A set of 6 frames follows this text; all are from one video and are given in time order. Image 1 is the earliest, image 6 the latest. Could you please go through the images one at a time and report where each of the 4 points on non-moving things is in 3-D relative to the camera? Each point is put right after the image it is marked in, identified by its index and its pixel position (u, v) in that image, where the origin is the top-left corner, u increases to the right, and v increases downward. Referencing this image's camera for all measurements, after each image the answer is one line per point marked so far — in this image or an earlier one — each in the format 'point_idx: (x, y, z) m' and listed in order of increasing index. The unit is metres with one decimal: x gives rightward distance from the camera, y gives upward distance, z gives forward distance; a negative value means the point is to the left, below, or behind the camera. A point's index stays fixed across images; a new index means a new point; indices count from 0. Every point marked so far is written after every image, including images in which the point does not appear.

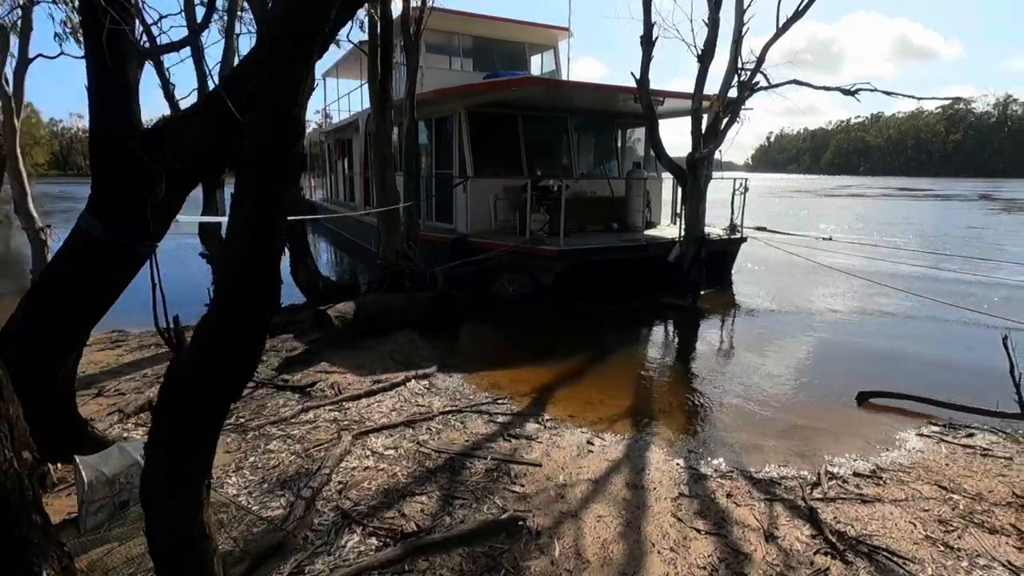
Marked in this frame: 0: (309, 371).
0: (-2.1, -0.9, +5.5) m
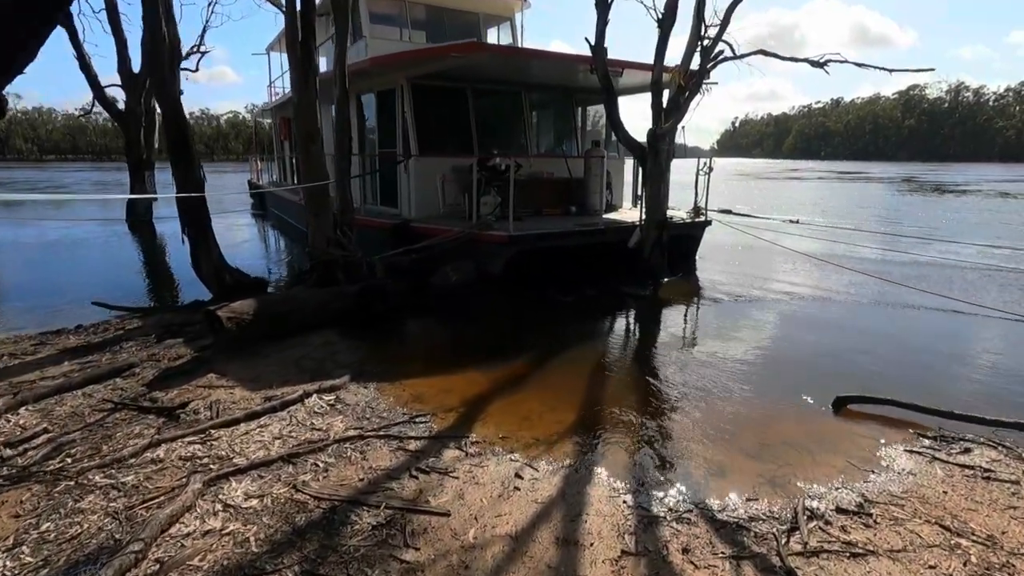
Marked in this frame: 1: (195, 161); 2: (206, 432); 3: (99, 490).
0: (-2.8, -0.8, +4.5) m
1: (-3.9, +1.5, +6.4) m
2: (-2.1, -1.0, +3.7) m
3: (-2.3, -1.1, +2.9) m
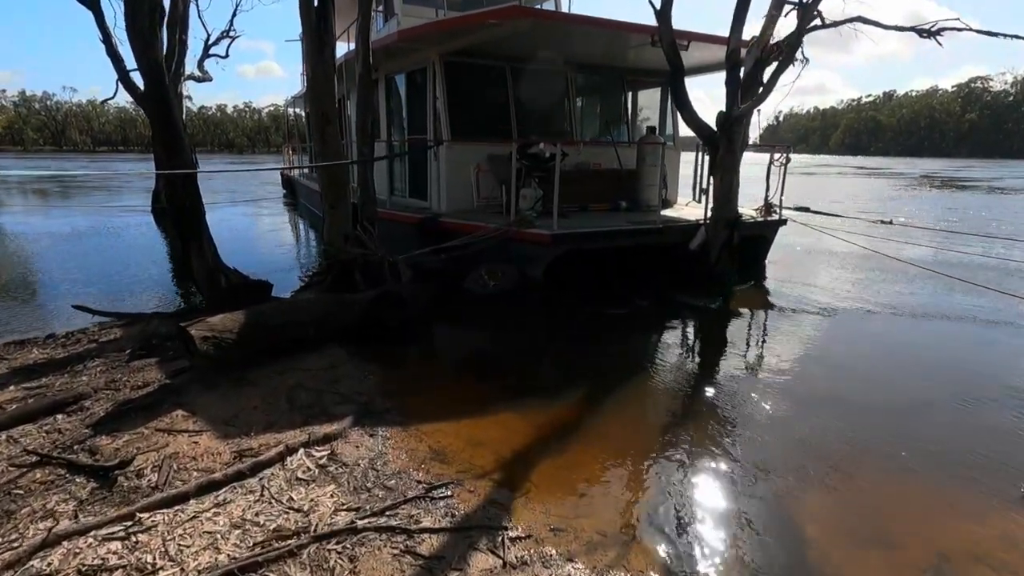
0: (-2.4, -0.9, +3.5) m
1: (-3.4, +1.5, +5.4) m
2: (-1.8, -1.1, +2.6) m
3: (-2.0, -1.2, +1.9) m
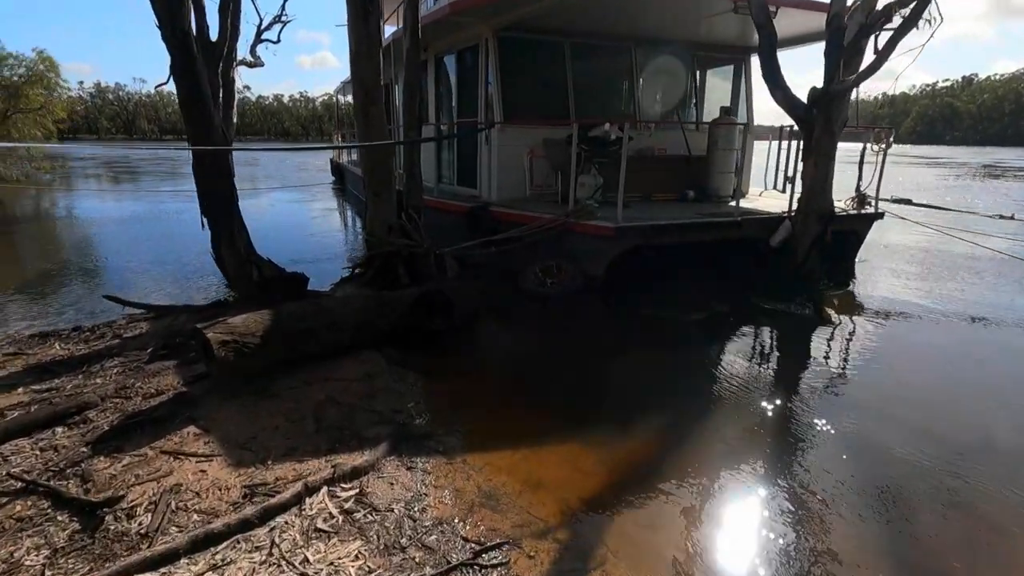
0: (-2.0, -0.9, +3.0) m
1: (-2.8, +1.5, +5.0) m
2: (-1.5, -1.1, +2.1) m
3: (-1.8, -1.2, +1.3) m
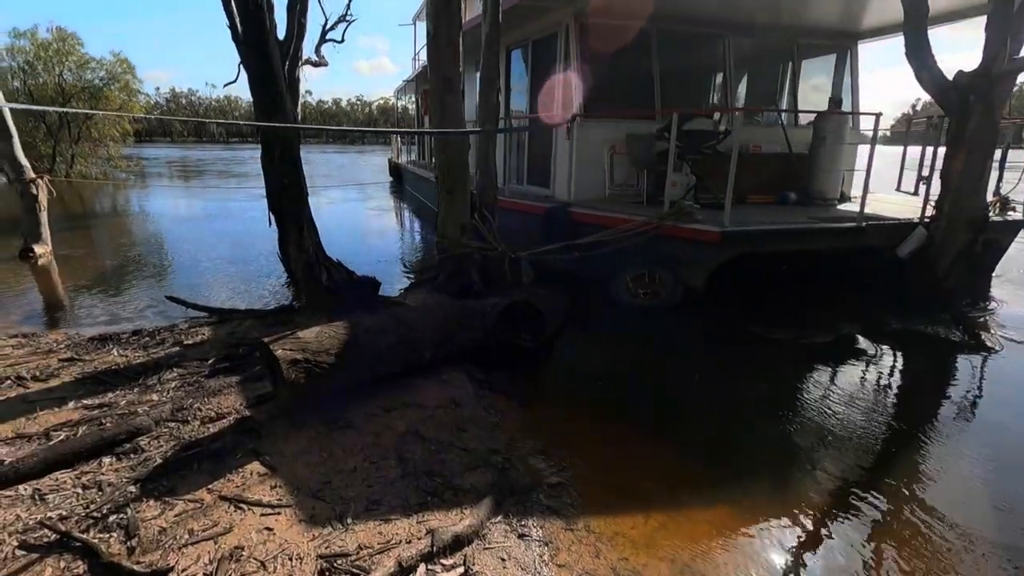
0: (-1.4, -1.0, +2.4) m
1: (-1.9, +1.5, +4.5) m
2: (-1.0, -1.2, +1.5) m
3: (-1.3, -1.3, +0.8) m
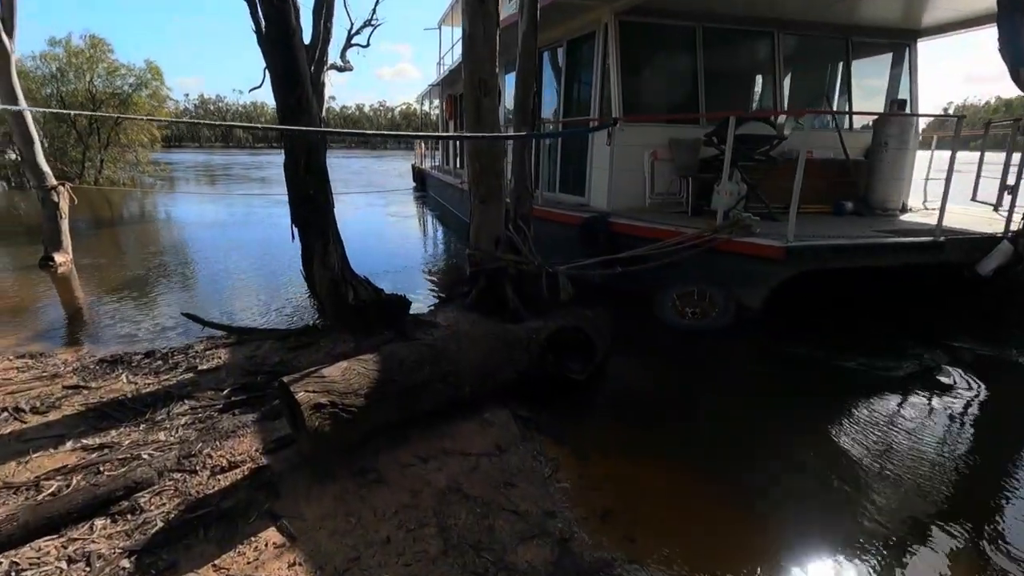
0: (-1.2, -1.1, +2.0) m
1: (-1.5, +1.3, +4.1) m
2: (-0.8, -1.3, +1.0) m
3: (-1.1, -1.4, +0.3) m
